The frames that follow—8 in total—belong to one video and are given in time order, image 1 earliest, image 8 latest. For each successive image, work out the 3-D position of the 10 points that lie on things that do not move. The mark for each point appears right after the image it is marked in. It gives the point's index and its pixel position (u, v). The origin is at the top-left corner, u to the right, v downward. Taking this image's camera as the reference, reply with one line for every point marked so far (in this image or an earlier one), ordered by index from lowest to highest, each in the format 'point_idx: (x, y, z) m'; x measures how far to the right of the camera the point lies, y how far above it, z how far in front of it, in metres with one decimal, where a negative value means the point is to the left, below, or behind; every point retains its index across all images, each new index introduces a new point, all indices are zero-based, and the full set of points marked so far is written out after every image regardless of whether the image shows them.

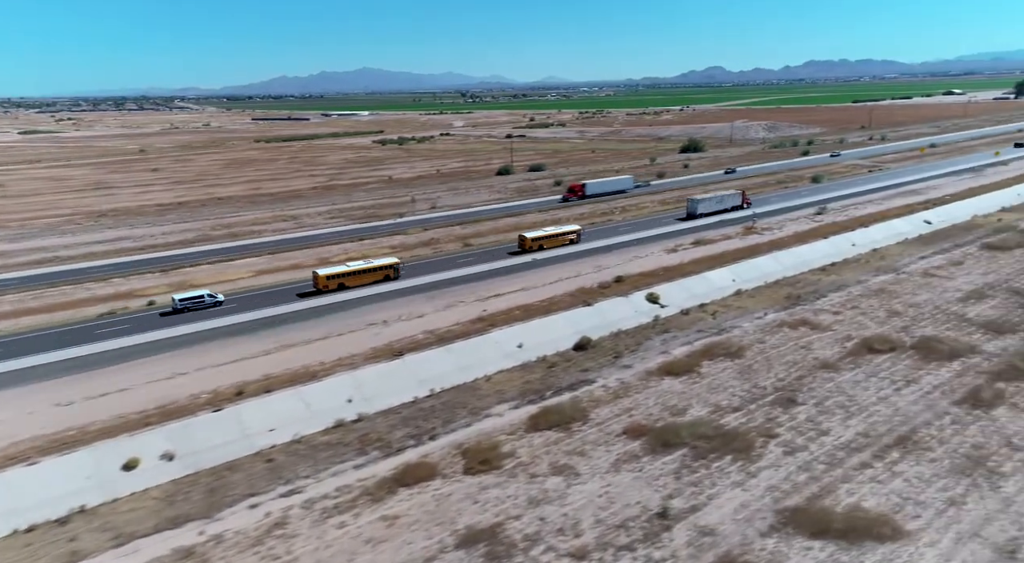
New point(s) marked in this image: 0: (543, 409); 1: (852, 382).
0: (+0.8, -3.4, +17.4) m
1: (+10.0, -3.0, +19.1) m
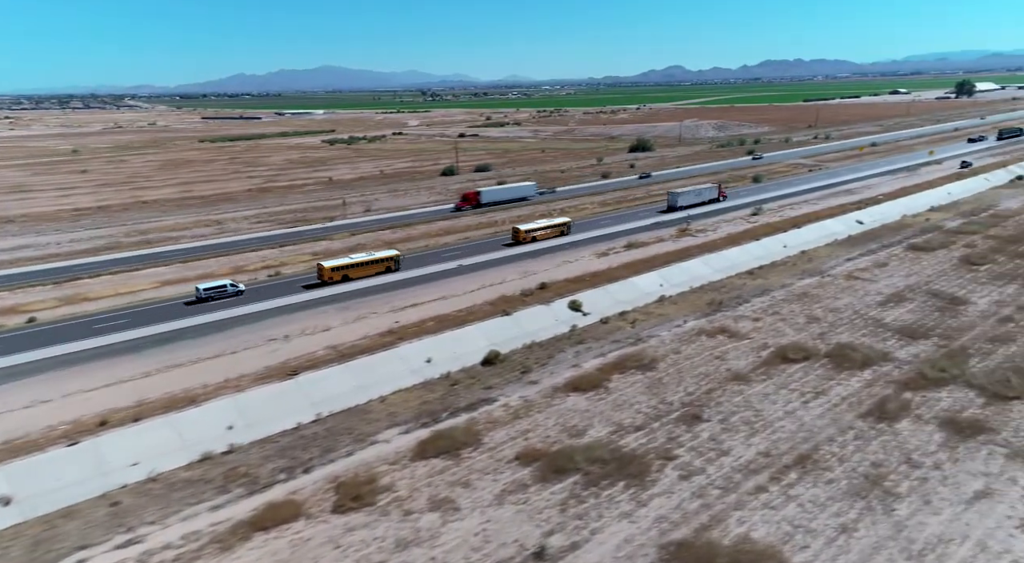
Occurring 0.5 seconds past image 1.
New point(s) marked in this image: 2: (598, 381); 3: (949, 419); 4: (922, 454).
0: (-2.0, -3.8, +16.3) m
1: (+7.1, -3.3, +18.5) m
2: (+2.6, -3.0, +19.4) m
3: (+11.4, -3.6, +16.8) m
4: (+9.7, -4.1, +15.3) m
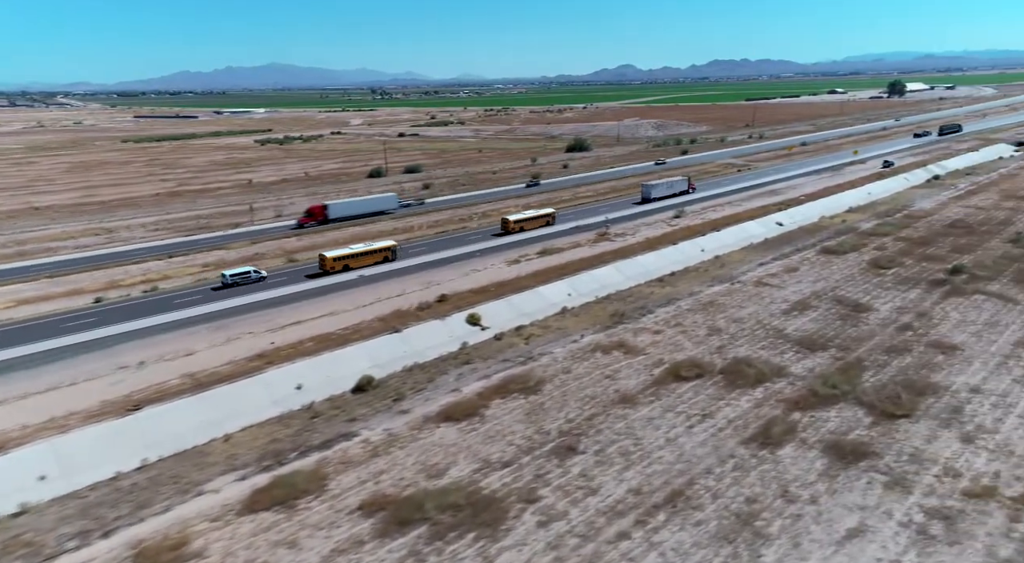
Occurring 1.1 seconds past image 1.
0: (-5.4, -4.4, +14.4) m
1: (+3.6, -3.7, +17.3) m
2: (-1.1, -3.5, +17.9) m
3: (+7.9, -4.0, +15.9) m
4: (+6.4, -4.5, +14.3) m
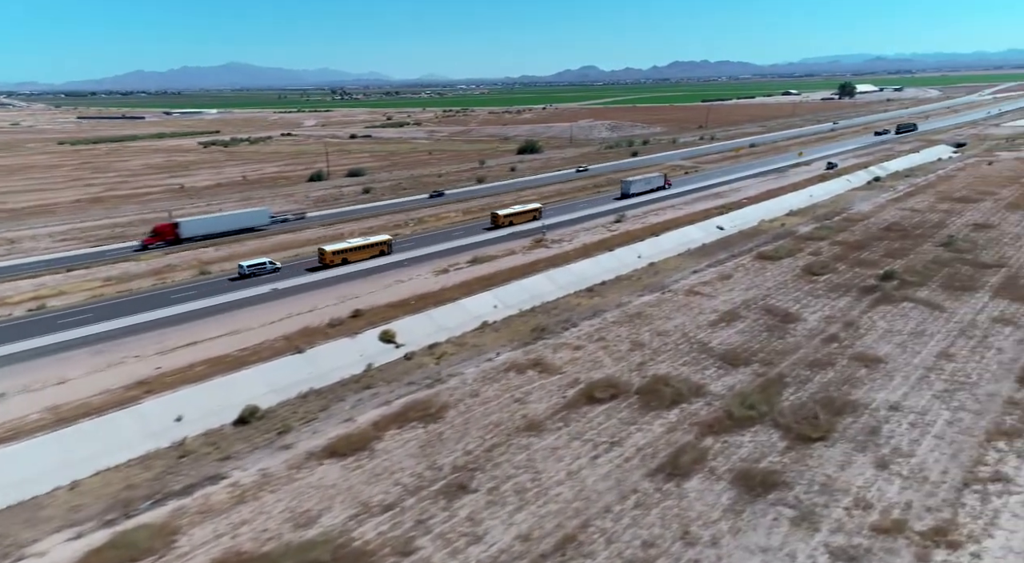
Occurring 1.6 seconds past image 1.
0: (-7.8, -5.0, +12.7) m
1: (+0.9, -4.2, +16.0) m
2: (-3.7, -4.0, +16.3) m
3: (+5.3, -4.4, +14.8) m
4: (+3.9, -4.9, +13.1) m
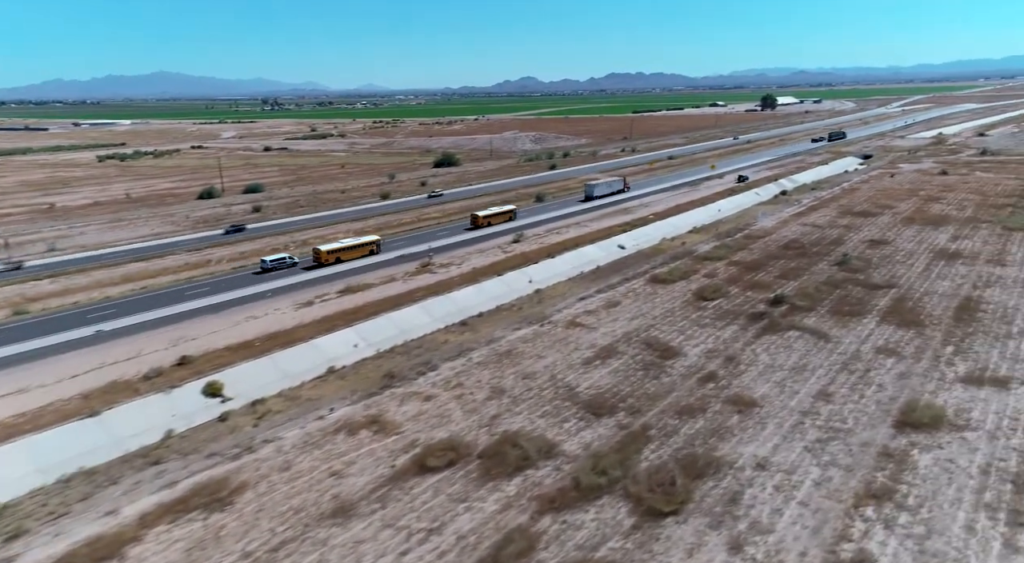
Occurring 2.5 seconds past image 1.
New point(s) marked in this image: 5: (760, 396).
0: (-11.7, -6.3, +9.0) m
1: (-3.3, -5.4, +13.1) m
2: (-8.0, -5.3, +13.0) m
3: (+1.2, -5.5, +12.4) m
4: (-0.1, -6.0, +10.5) m
5: (+7.5, -3.5, +19.6) m
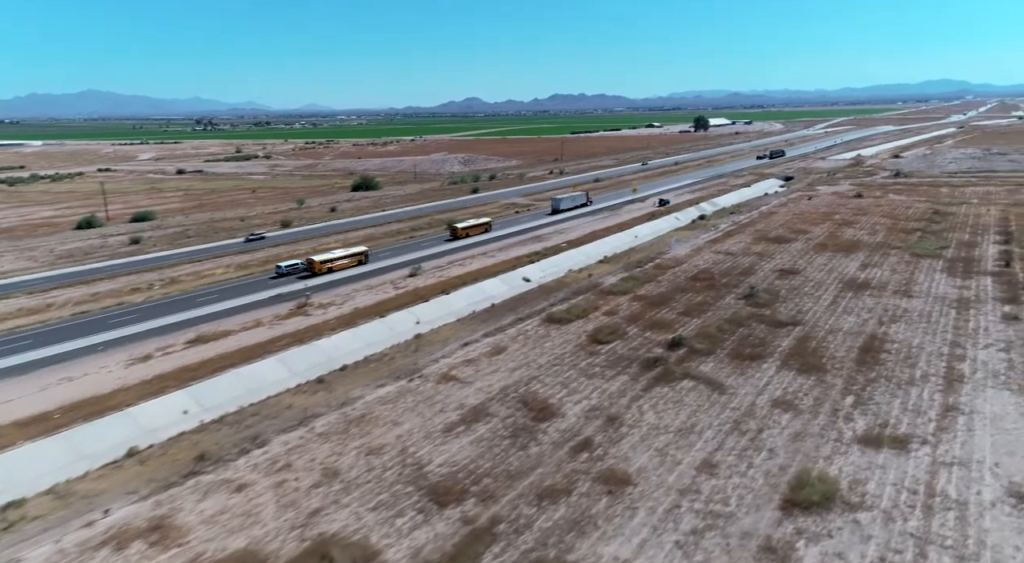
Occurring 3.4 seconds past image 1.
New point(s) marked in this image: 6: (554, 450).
0: (-15.0, -7.7, +4.7) m
1: (-7.0, -6.8, +9.5) m
2: (-11.6, -6.8, +9.0) m
3: (-2.4, -6.8, +9.1) m
4: (-3.5, -7.3, +7.2) m
5: (+3.3, -4.9, +16.9) m
6: (+1.2, -4.7, +18.0) m
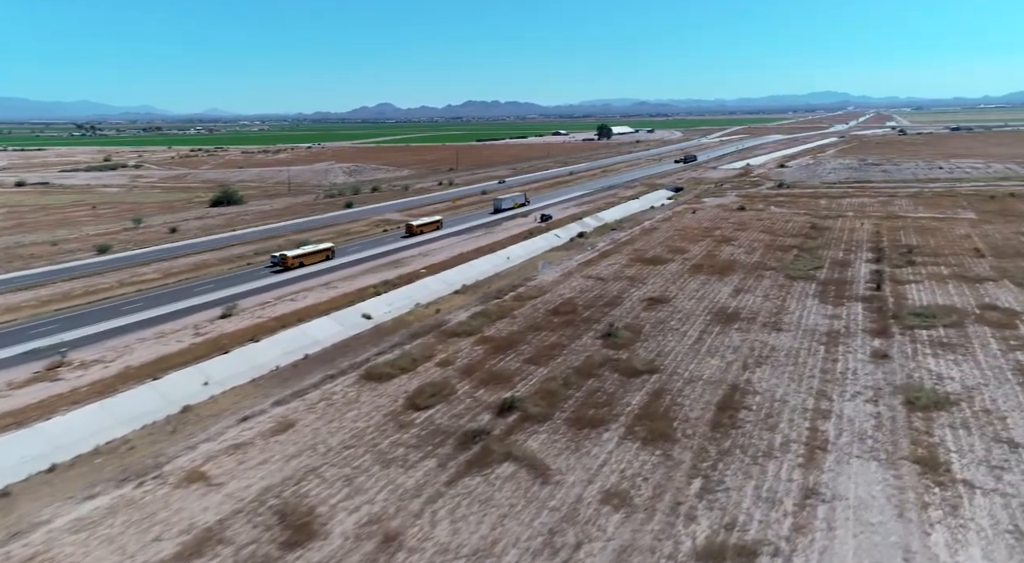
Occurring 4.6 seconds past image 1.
0: (-18.7, -9.6, -2.5) m
1: (-11.4, -8.6, +3.3) m
2: (-15.9, -8.7, +2.2) m
3: (-6.8, -8.5, +3.5) m
4: (-7.6, -9.0, +1.4) m
5: (-2.2, -6.5, +12.0) m
6: (-4.4, -6.4, +12.8) m
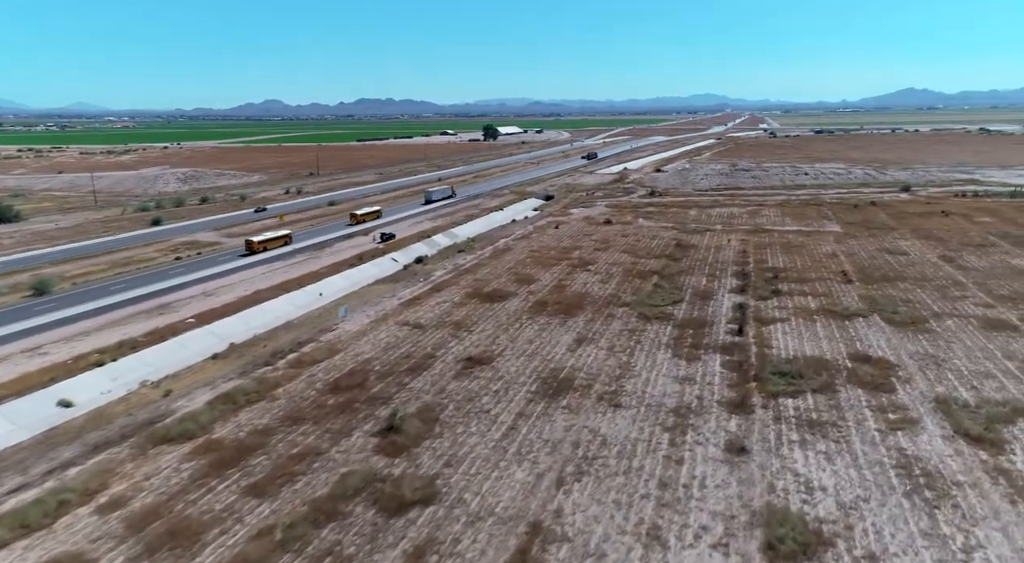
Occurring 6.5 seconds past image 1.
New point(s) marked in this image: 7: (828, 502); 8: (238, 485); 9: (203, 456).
0: (-21.6, -12.6, -13.6) m
1: (-15.4, -11.4, -6.7) m
2: (-19.7, -11.6, -8.5) m
3: (-10.9, -11.1, -5.8) m
4: (-11.4, -11.7, -8.0) m
5: (-7.7, -9.1, +3.2) m
6: (-10.0, -9.0, +3.7) m
7: (+8.3, -5.7, +16.9) m
8: (-7.6, -5.6, +18.0) m
9: (-9.1, -5.2, +19.4) m
